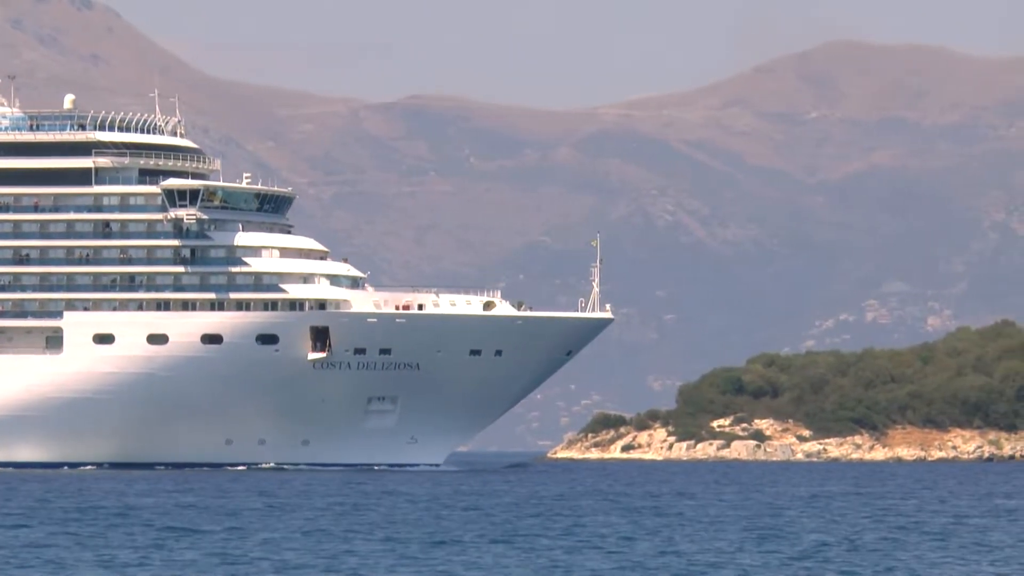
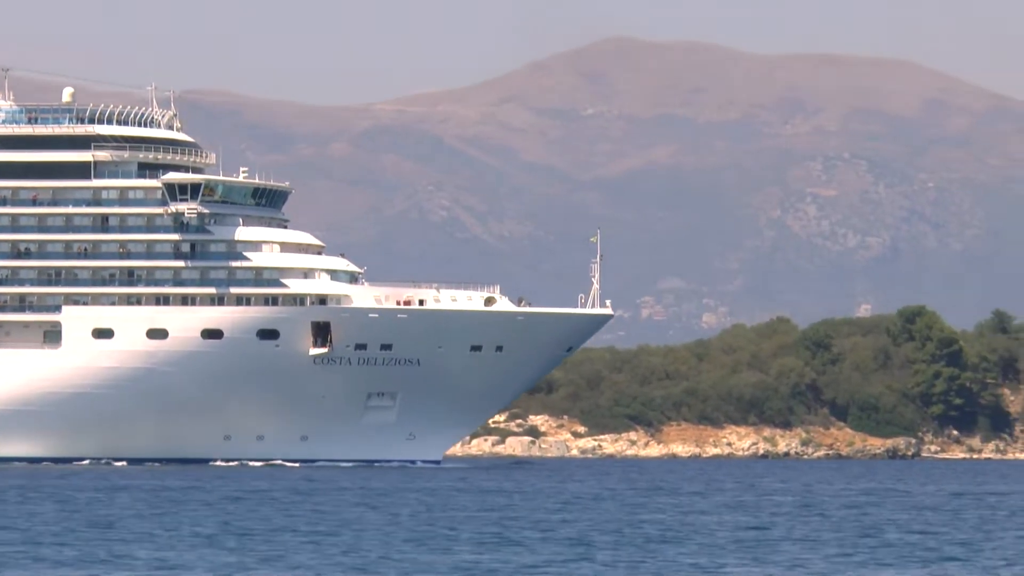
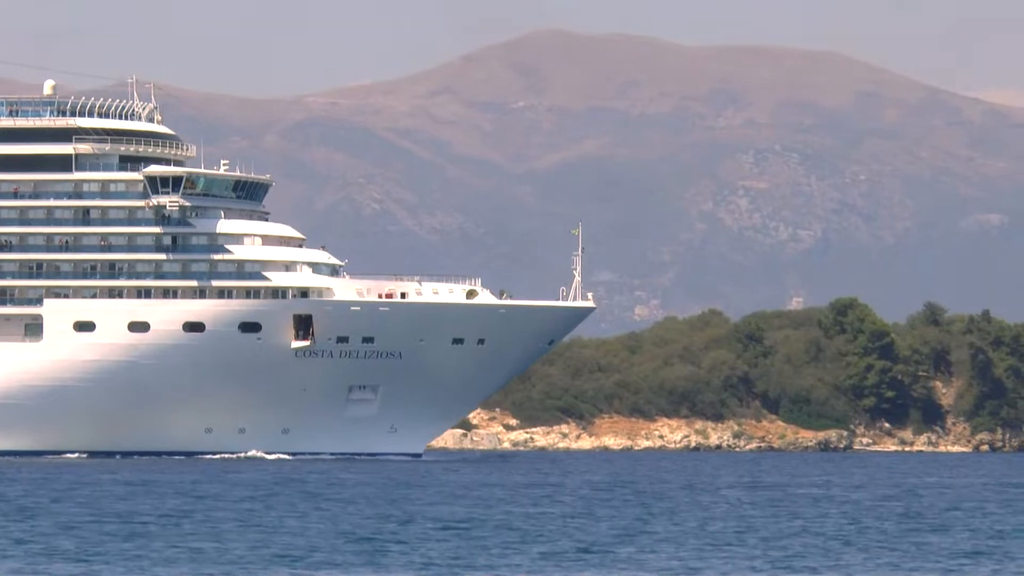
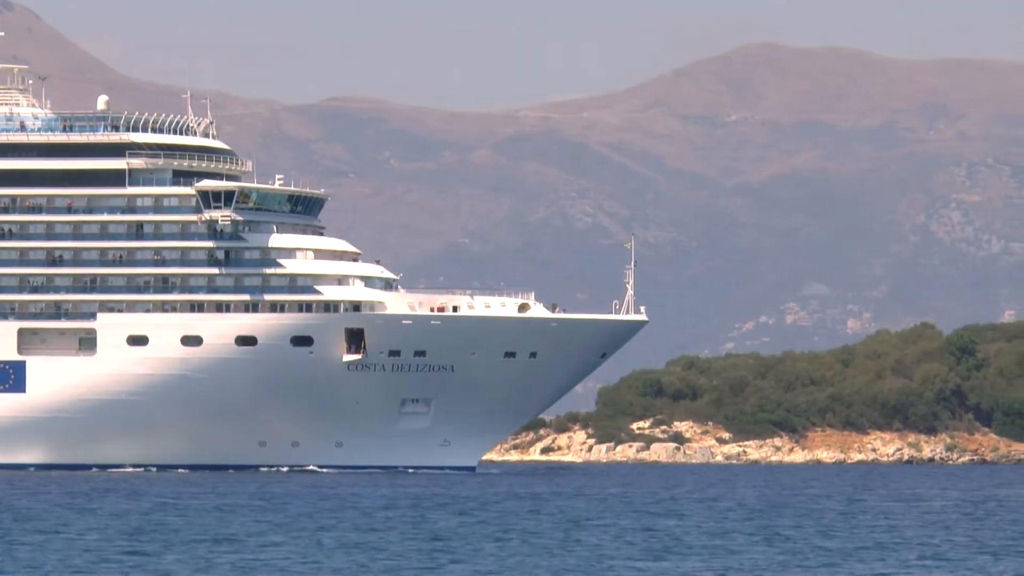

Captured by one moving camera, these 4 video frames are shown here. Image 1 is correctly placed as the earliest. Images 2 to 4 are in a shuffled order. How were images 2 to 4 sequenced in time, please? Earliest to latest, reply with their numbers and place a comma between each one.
4, 2, 3
